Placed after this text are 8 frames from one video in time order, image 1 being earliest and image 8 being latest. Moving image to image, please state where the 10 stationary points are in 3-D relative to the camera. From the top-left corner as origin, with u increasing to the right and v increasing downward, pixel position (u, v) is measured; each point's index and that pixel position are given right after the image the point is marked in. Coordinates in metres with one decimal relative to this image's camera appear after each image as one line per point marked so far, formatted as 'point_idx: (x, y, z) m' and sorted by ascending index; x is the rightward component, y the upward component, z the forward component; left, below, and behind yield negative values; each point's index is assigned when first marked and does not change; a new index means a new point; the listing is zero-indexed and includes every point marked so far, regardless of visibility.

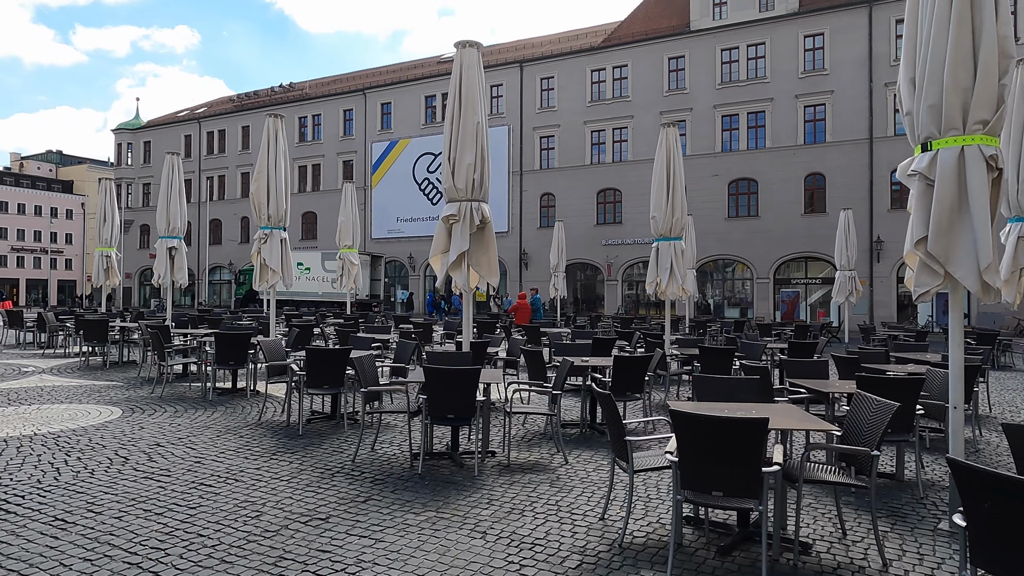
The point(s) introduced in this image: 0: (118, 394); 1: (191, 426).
0: (-5.9, -1.6, +9.9) m
1: (-3.7, -1.6, +7.6) m
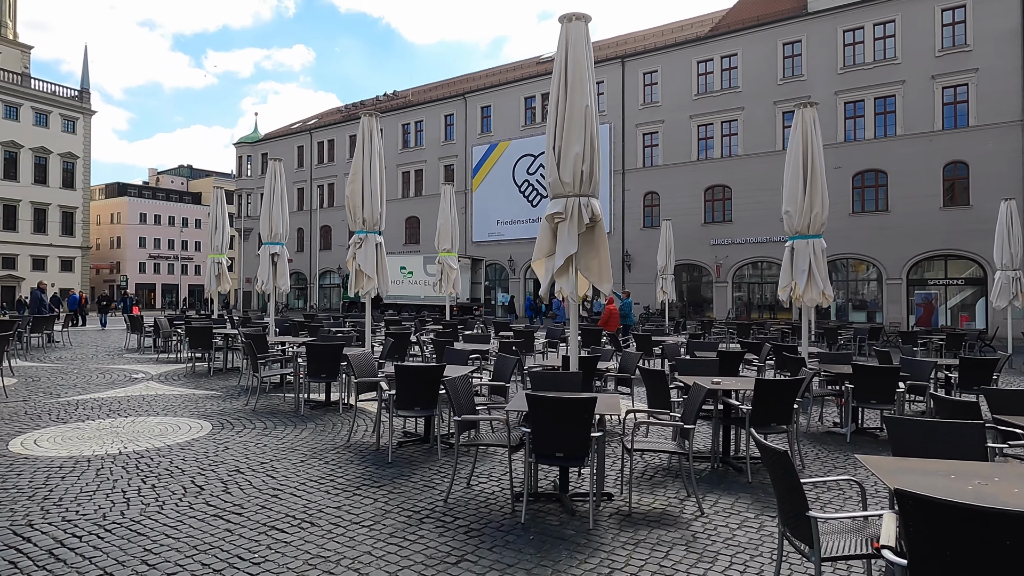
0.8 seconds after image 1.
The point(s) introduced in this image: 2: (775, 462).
0: (-4.4, -1.7, +9.6) m
1: (-2.5, -1.7, +7.0) m
2: (+1.3, -0.9, +3.3) m
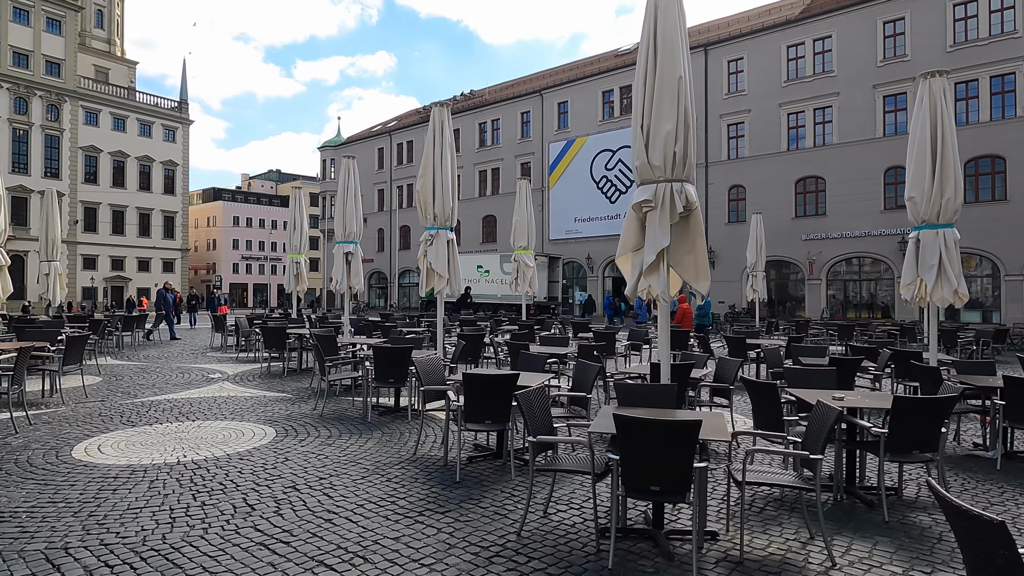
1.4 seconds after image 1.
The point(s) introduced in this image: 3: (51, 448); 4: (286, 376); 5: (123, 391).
0: (-3.3, -1.7, +9.3) m
1: (-1.7, -1.7, +6.5) m
2: (+1.6, -0.9, +2.4) m
3: (-4.7, -1.7, +6.8) m
4: (-4.3, -1.7, +12.5) m
5: (-6.3, -1.7, +10.6) m
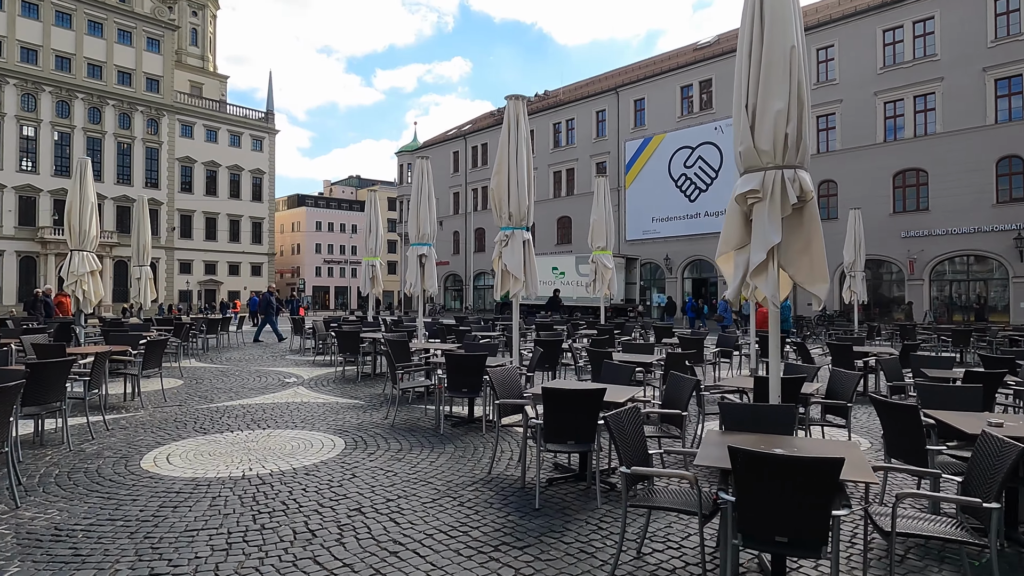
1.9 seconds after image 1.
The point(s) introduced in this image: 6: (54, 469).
0: (-2.2, -1.8, +9.0) m
1: (-0.9, -1.7, +6.0) m
2: (+1.9, -0.9, +1.6) m
3: (-3.9, -1.7, +6.7) m
4: (-2.8, -1.7, +12.3) m
5: (-5.0, -1.7, +10.6) m
6: (-4.3, -1.7, +6.2) m
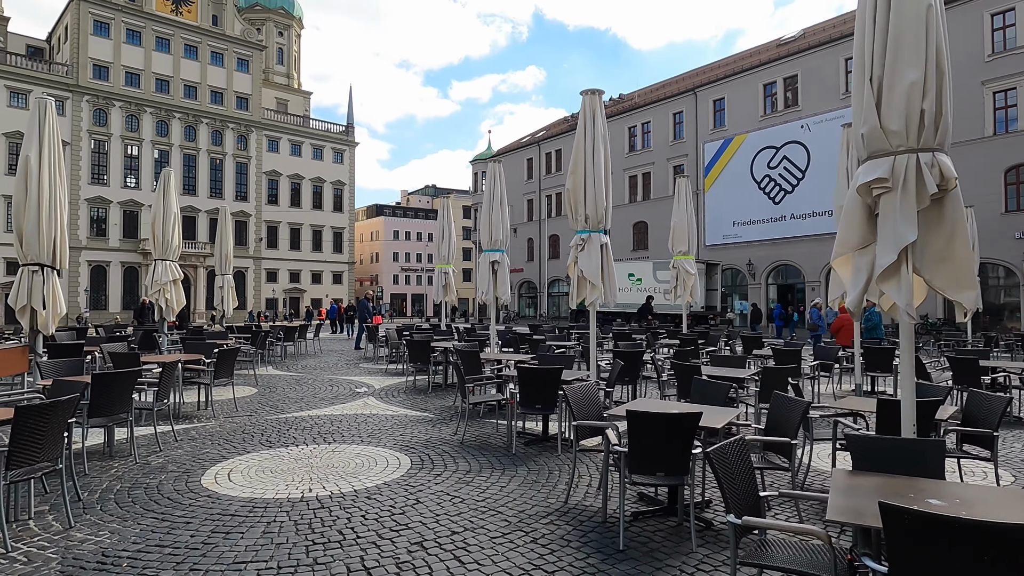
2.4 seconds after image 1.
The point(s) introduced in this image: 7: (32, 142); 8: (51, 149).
0: (-1.2, -1.9, +8.5) m
1: (-0.3, -1.8, +5.5) m
2: (+2.0, -0.9, +0.7) m
3: (-3.2, -1.8, +6.4) m
4: (-1.5, -1.9, +11.9) m
5: (-3.8, -1.9, +10.5) m
6: (-3.6, -1.8, +6.1) m
7: (-6.5, +2.0, +8.9) m
8: (-6.4, +1.9, +9.1) m
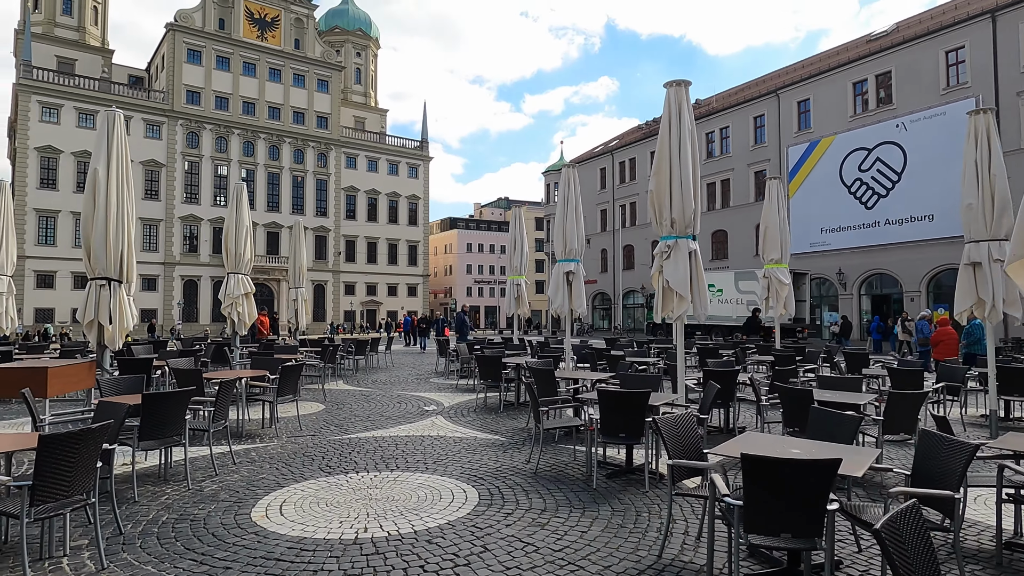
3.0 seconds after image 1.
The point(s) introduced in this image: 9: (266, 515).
0: (-0.3, -2.0, +7.8) m
1: (+0.3, -1.9, +4.7) m
2: (+2.1, -0.9, -0.3) m
3: (-2.5, -1.9, +5.9) m
4: (-0.2, -2.1, +11.1) m
5: (-2.7, -2.1, +10.0) m
6: (-3.0, -1.9, +5.6) m
7: (-5.5, +1.8, +8.9) m
8: (-5.4, +1.7, +9.0) m
9: (-2.1, -1.9, +5.6) m
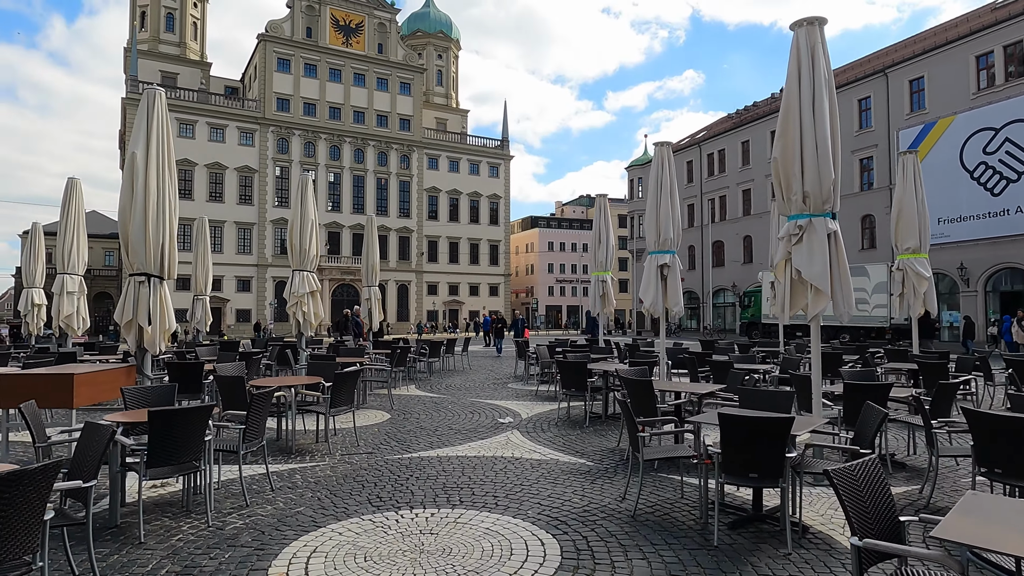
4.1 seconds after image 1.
0: (+0.6, -2.0, +6.3) m
1: (+0.8, -1.8, +3.1) m
2: (+1.9, -0.8, -2.0) m
3: (-1.8, -1.9, +4.7) m
4: (+1.1, -2.0, +9.6) m
5: (-1.5, -2.0, +8.8) m
6: (-2.4, -1.9, +4.5) m
7: (-4.5, +1.8, +8.0) m
8: (-4.3, +1.8, +8.2) m
9: (-1.5, -1.9, +4.3) m
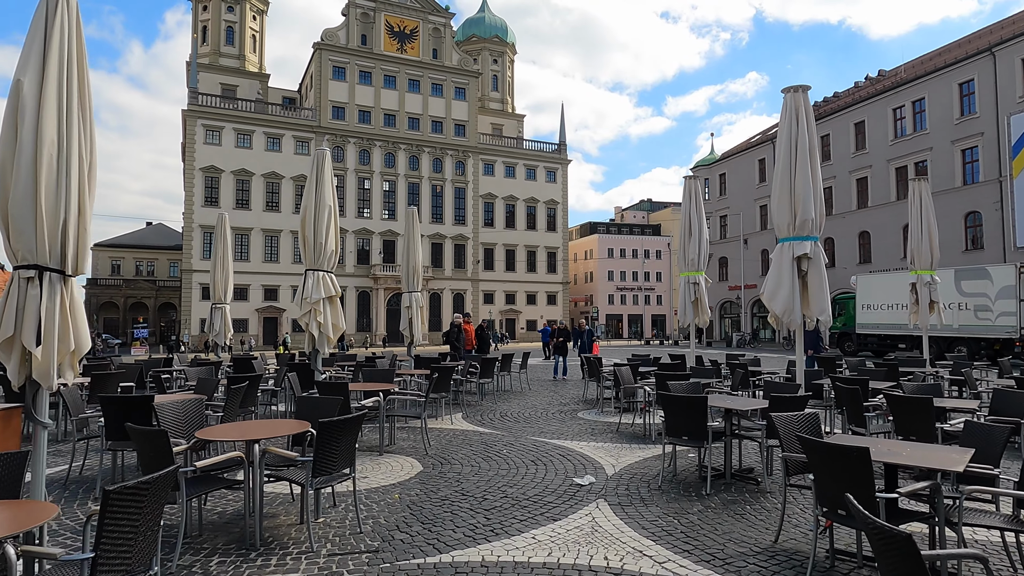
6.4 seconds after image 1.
0: (+1.1, -1.9, +3.1) m
1: (+1.0, -1.7, -0.1) m
2: (+1.7, -0.6, -5.3) m
3: (-1.4, -1.8, +1.8) m
4: (+1.9, -2.0, +6.4) m
5: (-0.7, -2.0, +5.8) m
6: (-2.0, -1.8, +1.5) m
7: (-3.8, +1.8, +5.3) m
8: (-3.6, +1.8, +5.4) m
9: (-1.1, -1.8, +1.3) m
